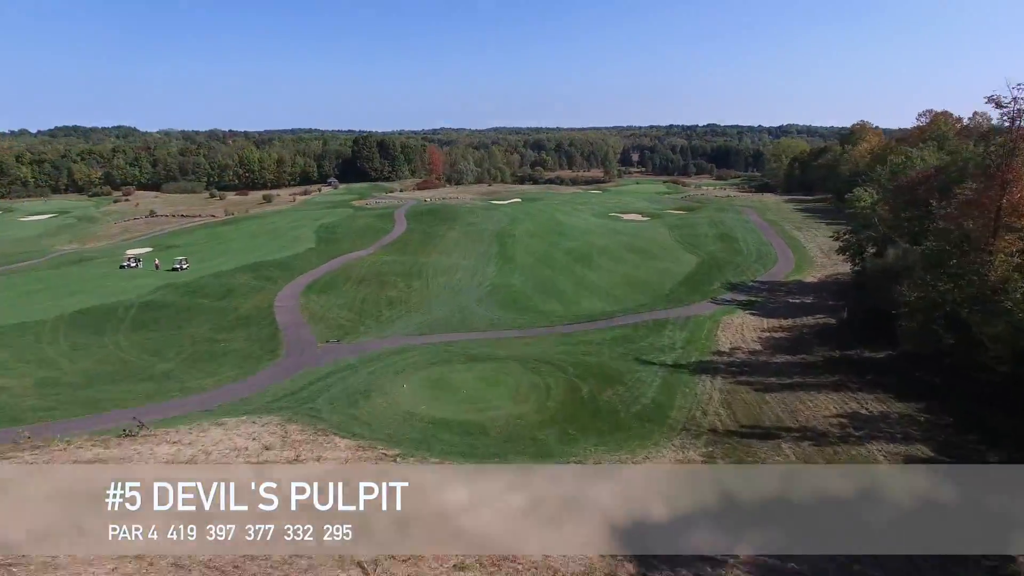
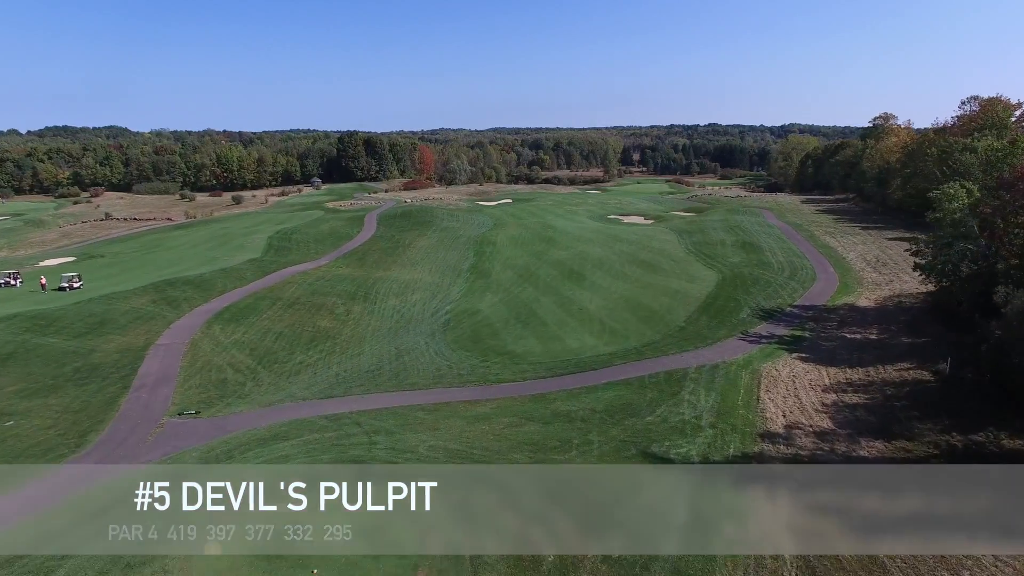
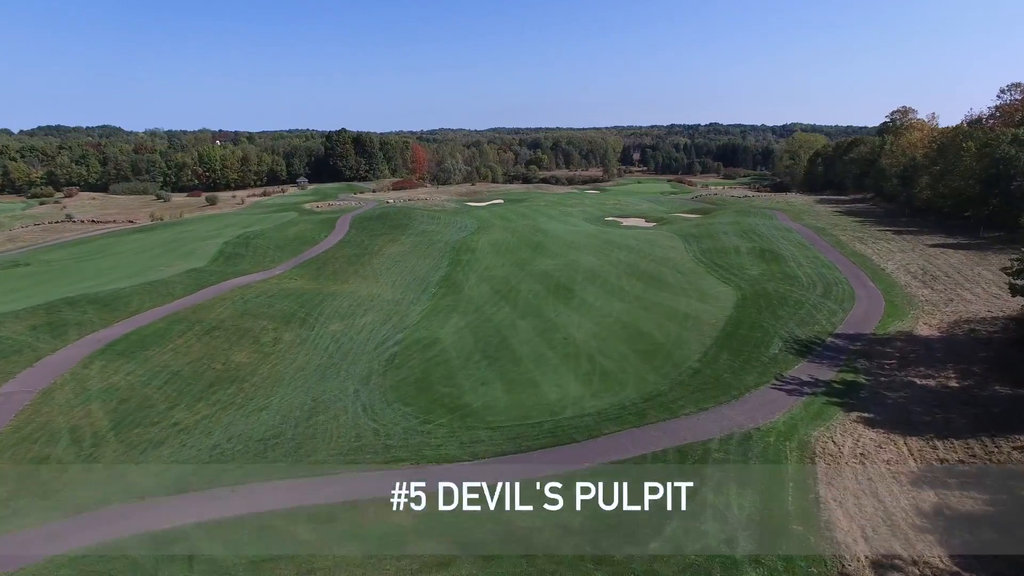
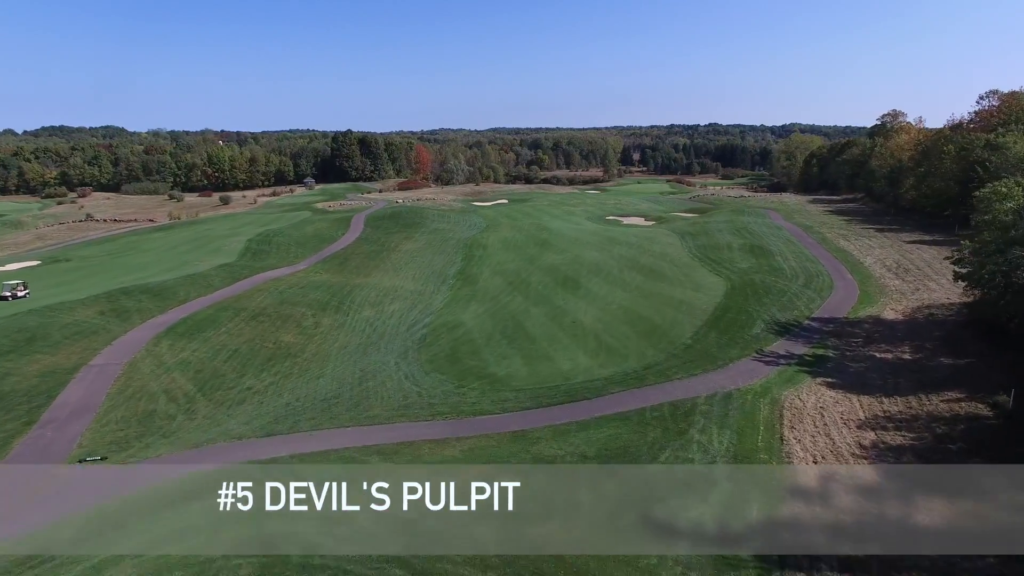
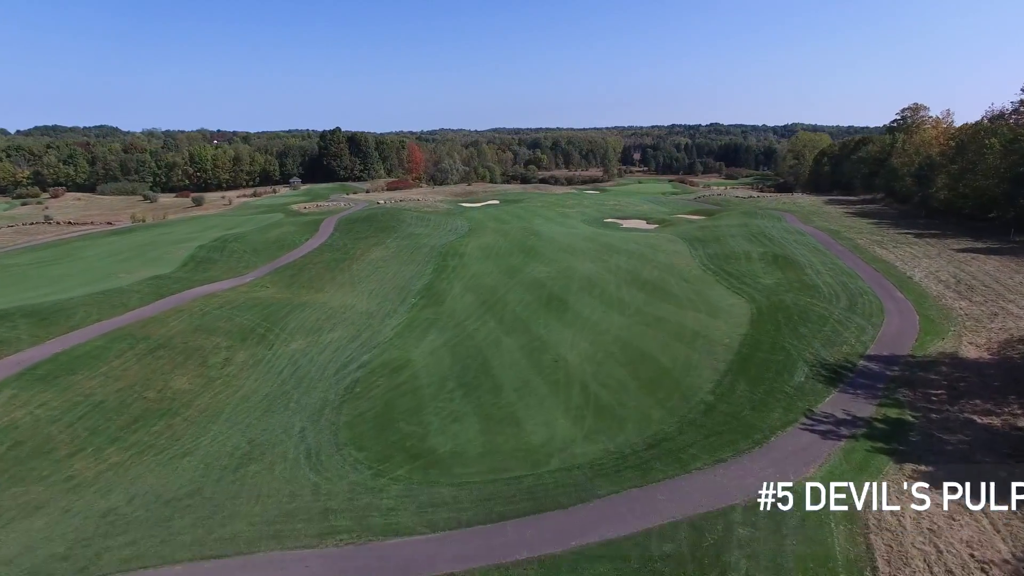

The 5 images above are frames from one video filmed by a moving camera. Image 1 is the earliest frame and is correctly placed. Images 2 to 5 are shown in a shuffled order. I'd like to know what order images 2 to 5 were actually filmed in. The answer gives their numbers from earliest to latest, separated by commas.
2, 4, 3, 5
